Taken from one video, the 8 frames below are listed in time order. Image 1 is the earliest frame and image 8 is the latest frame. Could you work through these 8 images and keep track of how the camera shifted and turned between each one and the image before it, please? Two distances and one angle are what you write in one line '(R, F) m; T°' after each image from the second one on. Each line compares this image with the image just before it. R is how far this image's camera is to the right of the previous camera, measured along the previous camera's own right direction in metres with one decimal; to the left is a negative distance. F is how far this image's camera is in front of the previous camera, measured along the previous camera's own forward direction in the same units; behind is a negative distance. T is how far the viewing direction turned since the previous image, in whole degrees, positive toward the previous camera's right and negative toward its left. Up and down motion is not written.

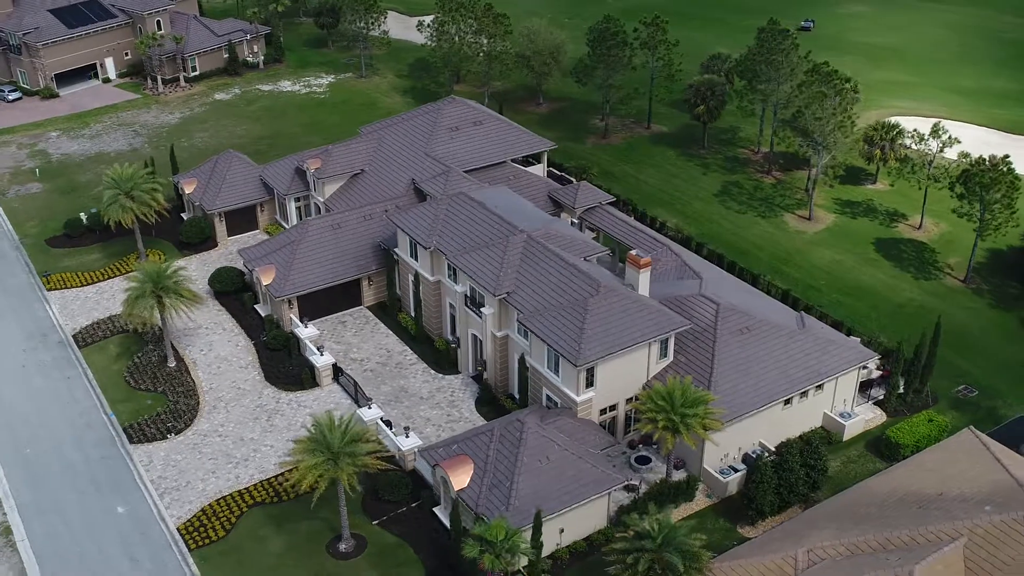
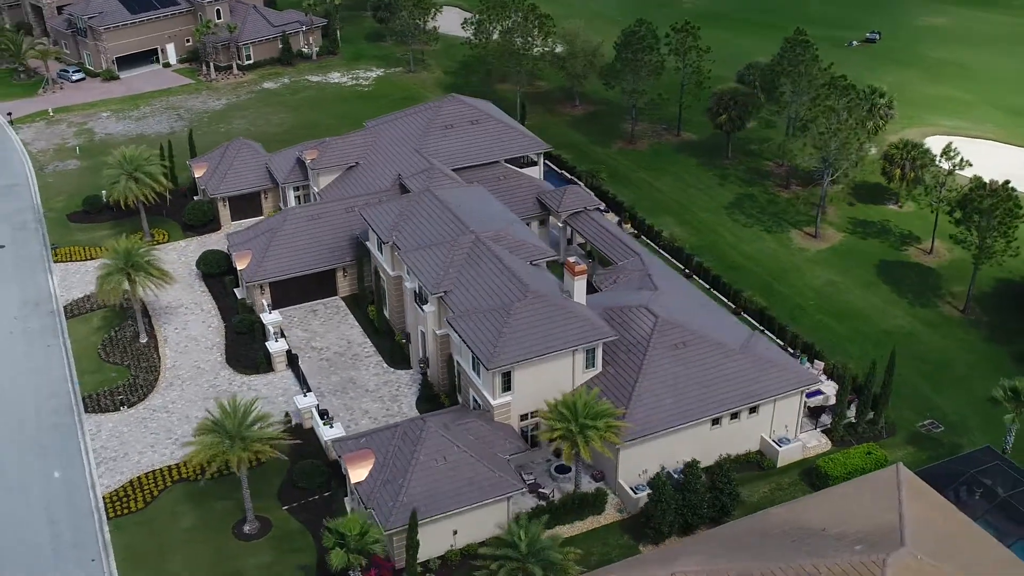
(+7.5, +0.4) m; -7°
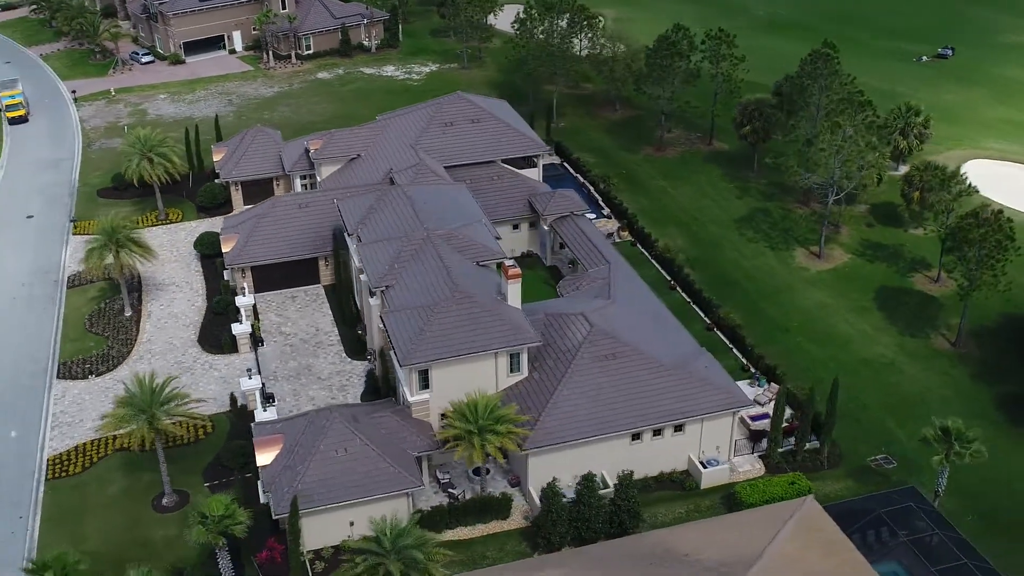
(+7.7, +0.4) m; -7°
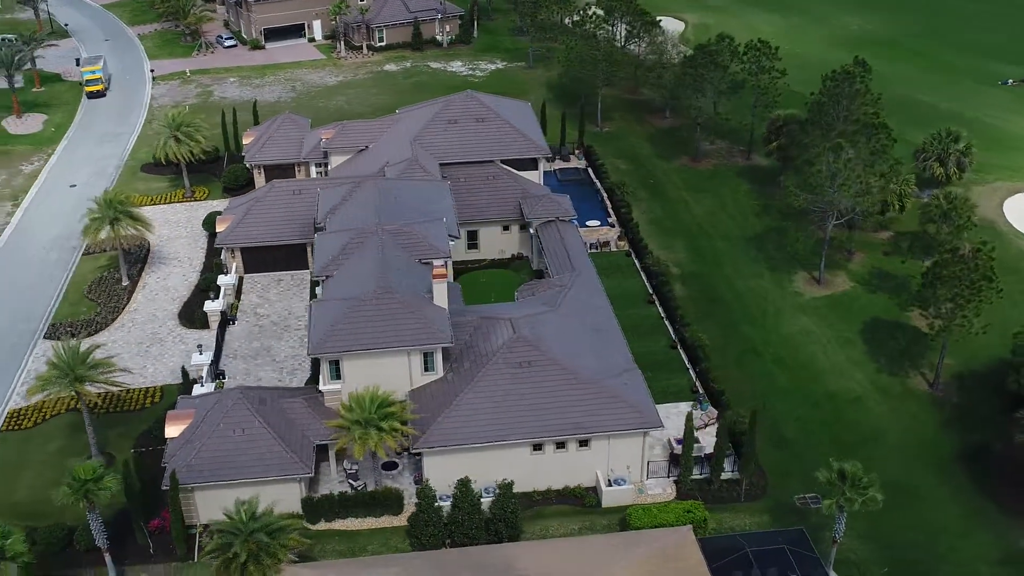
(+9.0, +0.7) m; -8°
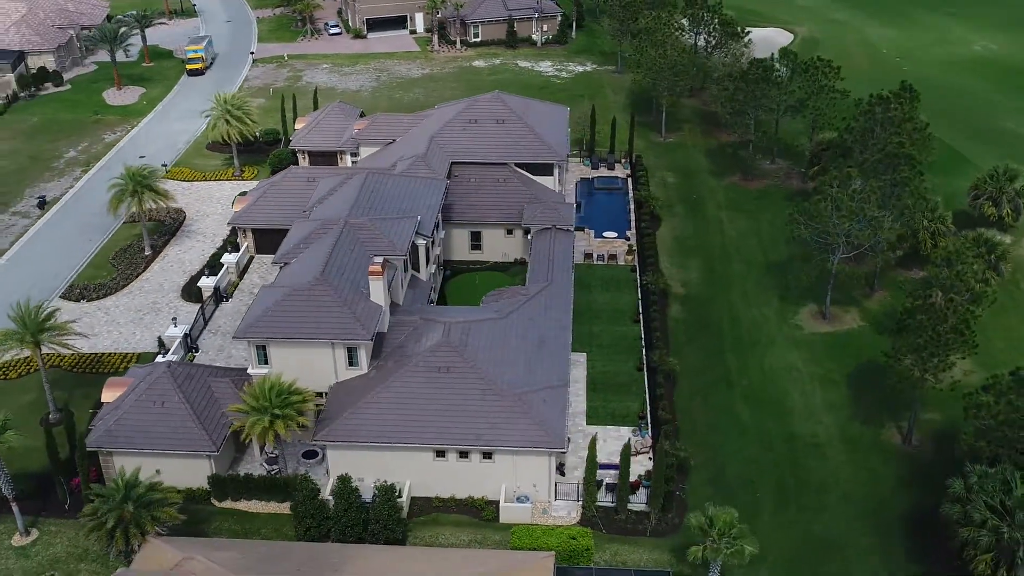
(+9.7, +1.3) m; -10°
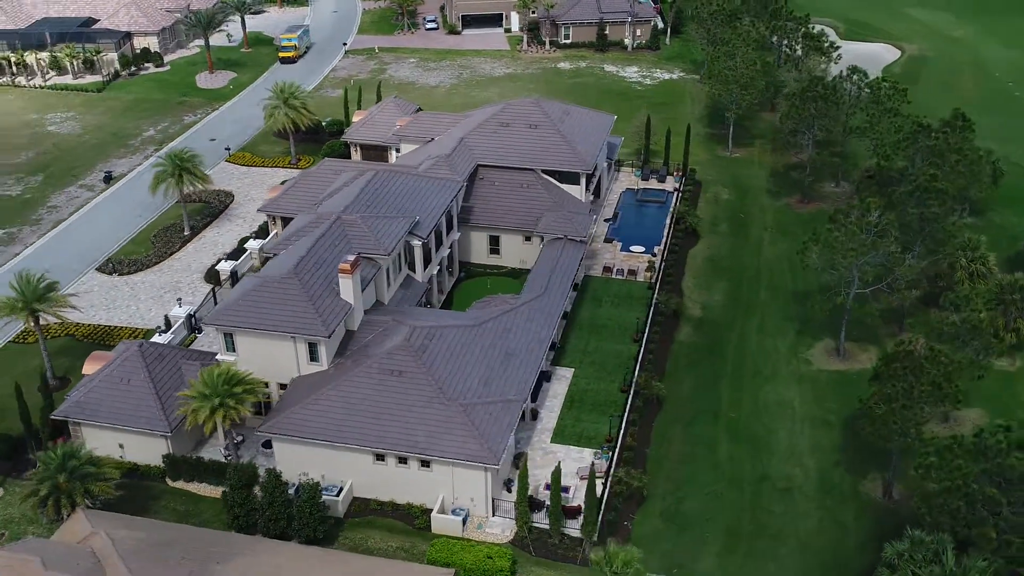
(+7.4, +1.3) m; -8°
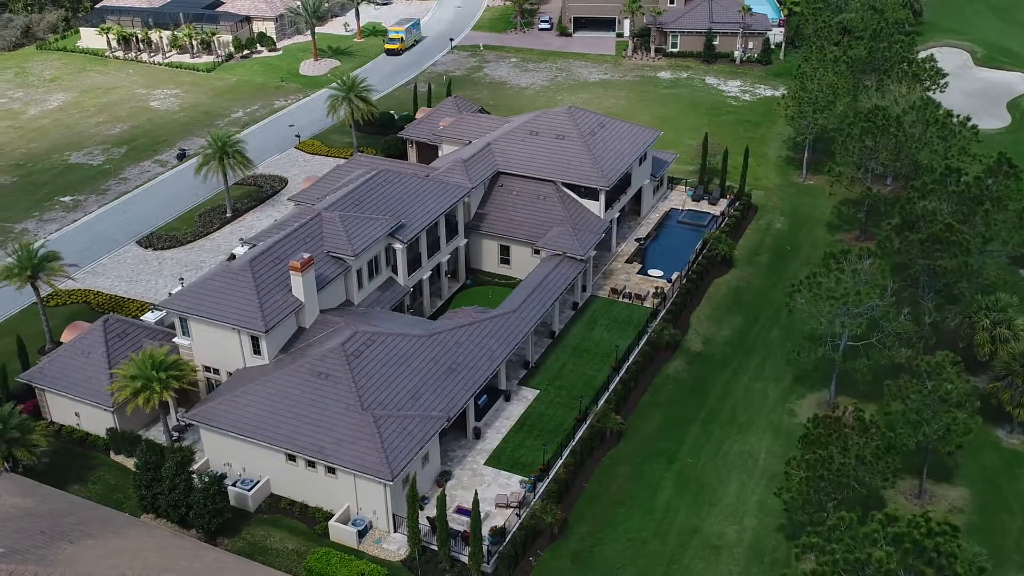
(+9.5, +2.1) m; -10°
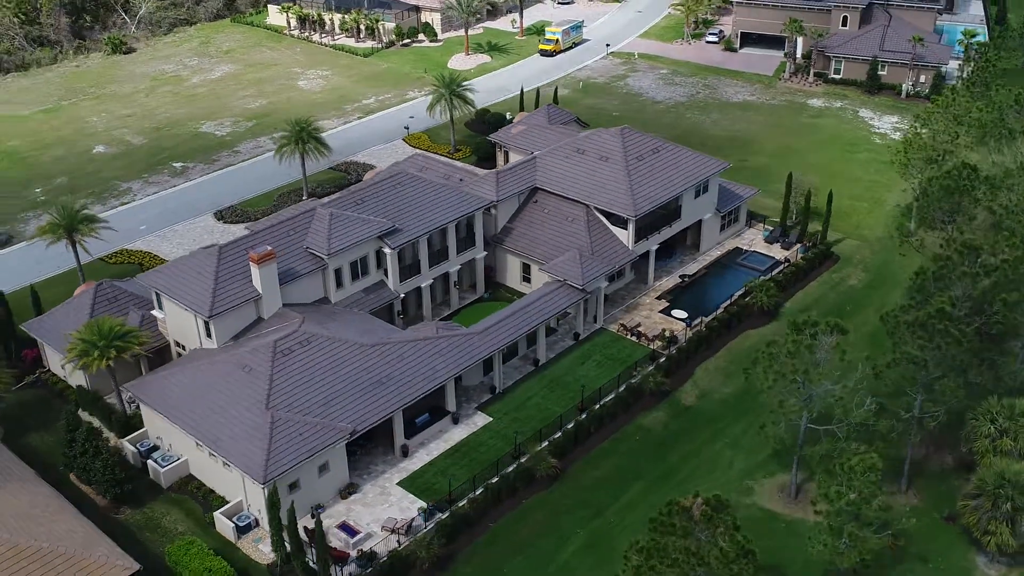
(+12.3, +3.3) m; -15°
